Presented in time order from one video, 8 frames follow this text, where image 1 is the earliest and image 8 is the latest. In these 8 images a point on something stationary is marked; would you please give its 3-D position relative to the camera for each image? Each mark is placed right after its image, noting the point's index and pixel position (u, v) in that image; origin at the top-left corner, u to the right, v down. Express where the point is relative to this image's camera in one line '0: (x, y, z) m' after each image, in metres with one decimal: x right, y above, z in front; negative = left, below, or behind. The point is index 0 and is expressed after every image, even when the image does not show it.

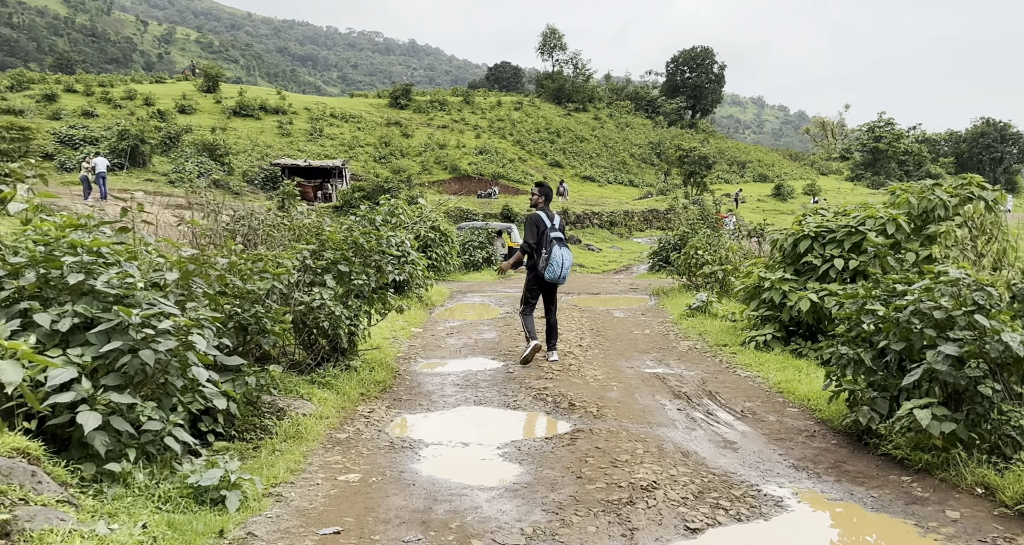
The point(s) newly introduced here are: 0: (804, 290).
0: (+2.8, -0.2, +6.5) m
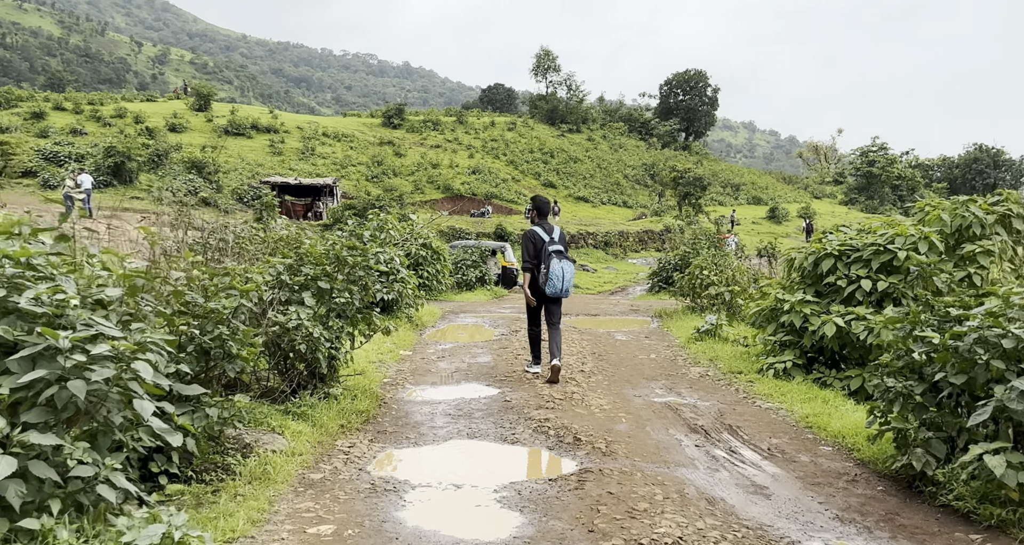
0: (+2.7, -0.3, +6.0) m
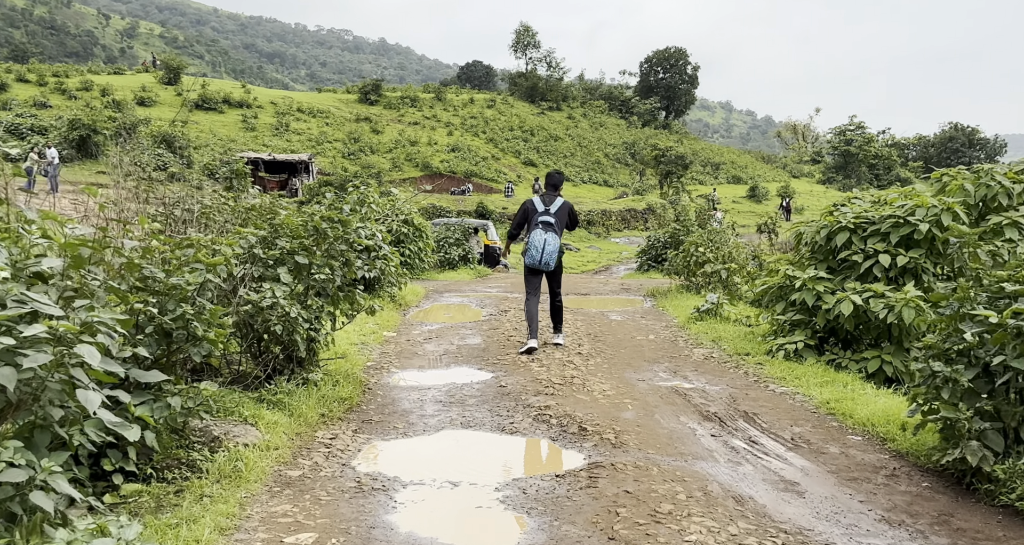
0: (+2.7, -0.1, +5.6) m
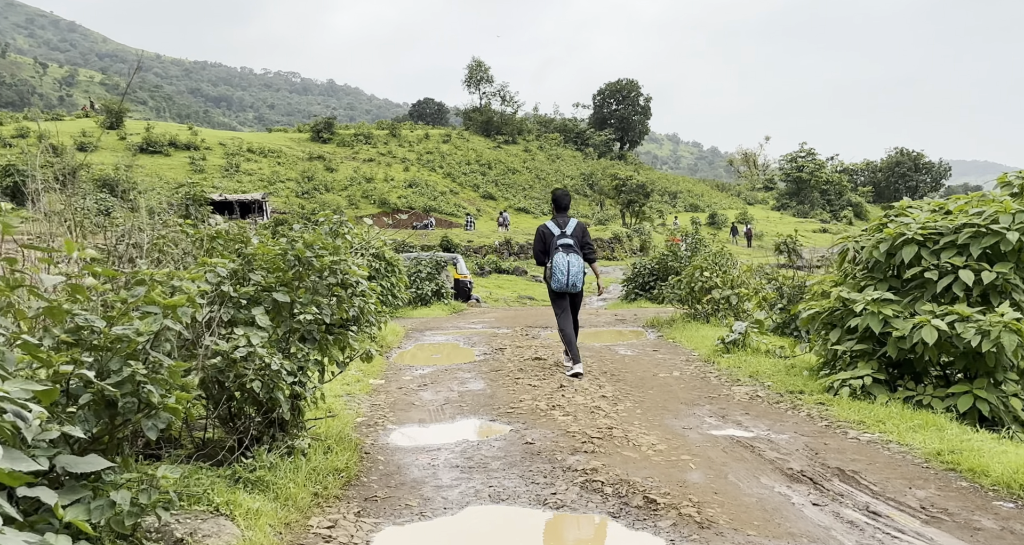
0: (+2.8, -0.3, +4.9) m
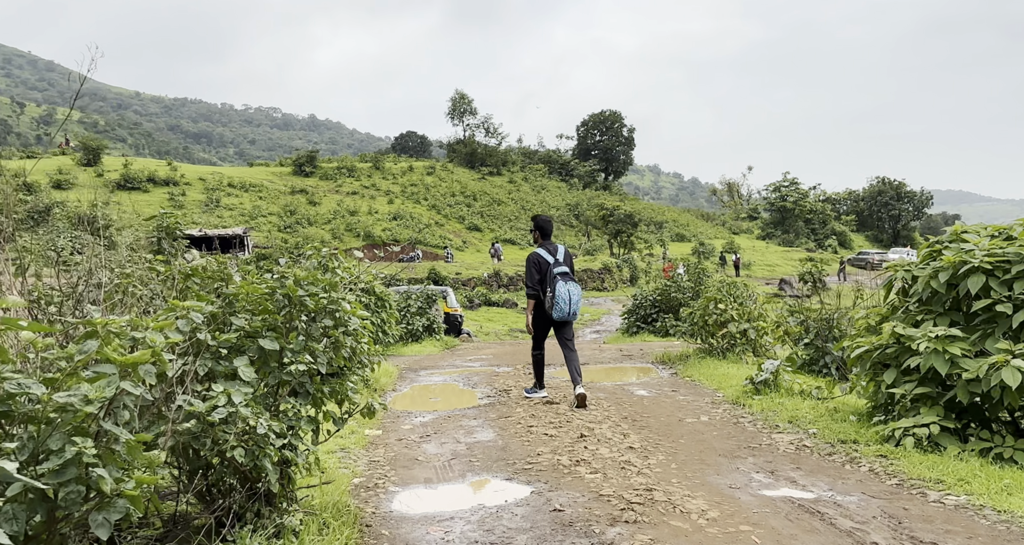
0: (+3.0, -0.5, +4.4) m
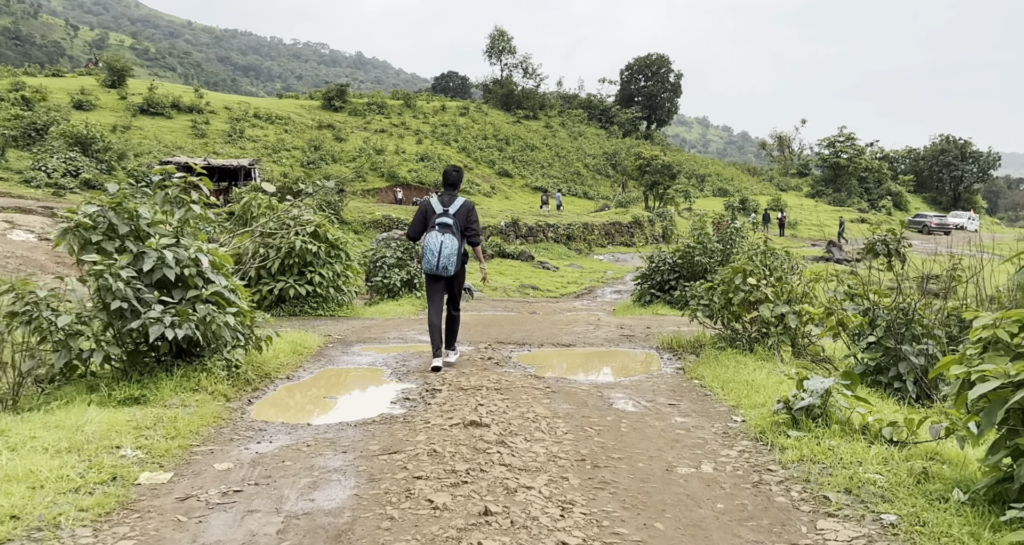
0: (+2.3, -0.5, +2.0) m
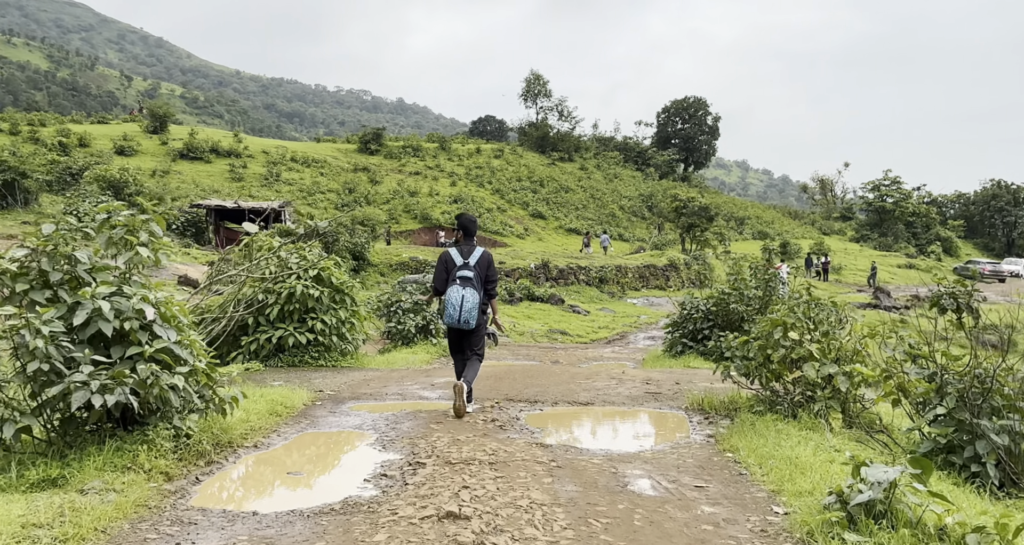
0: (+2.1, -0.7, +1.2) m
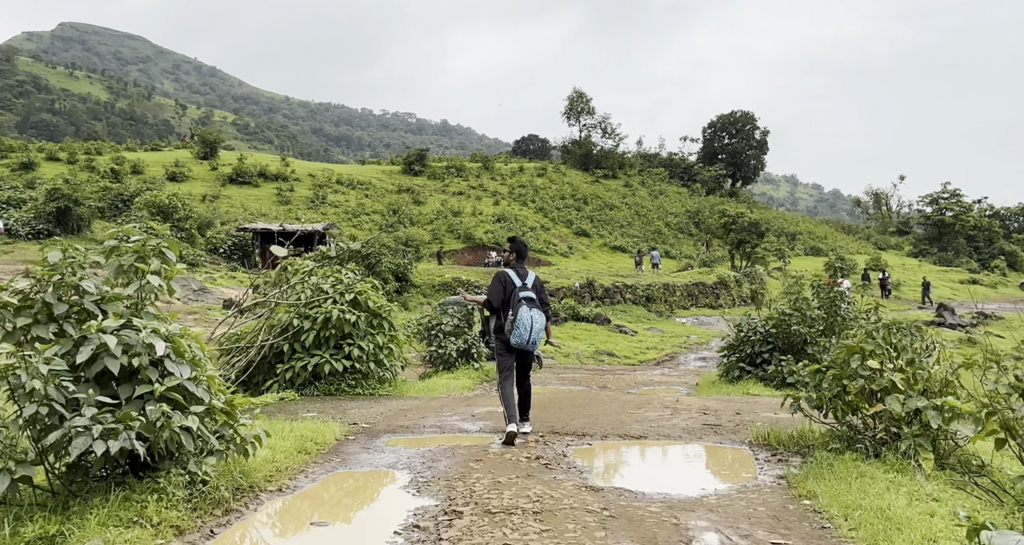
0: (+2.2, -0.7, +0.5) m
